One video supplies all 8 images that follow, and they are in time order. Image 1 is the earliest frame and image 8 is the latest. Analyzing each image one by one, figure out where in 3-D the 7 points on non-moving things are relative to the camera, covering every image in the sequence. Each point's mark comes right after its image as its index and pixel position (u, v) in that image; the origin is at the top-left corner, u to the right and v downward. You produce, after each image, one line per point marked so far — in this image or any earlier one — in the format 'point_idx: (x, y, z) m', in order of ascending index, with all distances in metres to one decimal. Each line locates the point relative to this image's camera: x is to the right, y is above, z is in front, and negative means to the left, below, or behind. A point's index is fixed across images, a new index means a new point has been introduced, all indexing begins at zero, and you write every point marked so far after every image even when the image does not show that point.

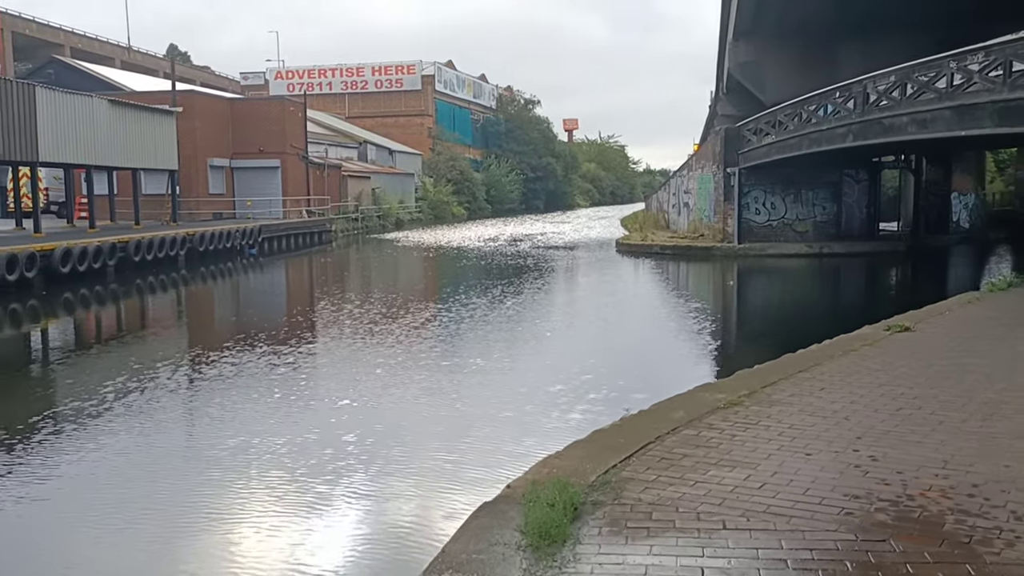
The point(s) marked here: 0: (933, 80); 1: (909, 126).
0: (+7.2, +3.6, +14.2) m
1: (+7.3, +3.0, +15.3) m
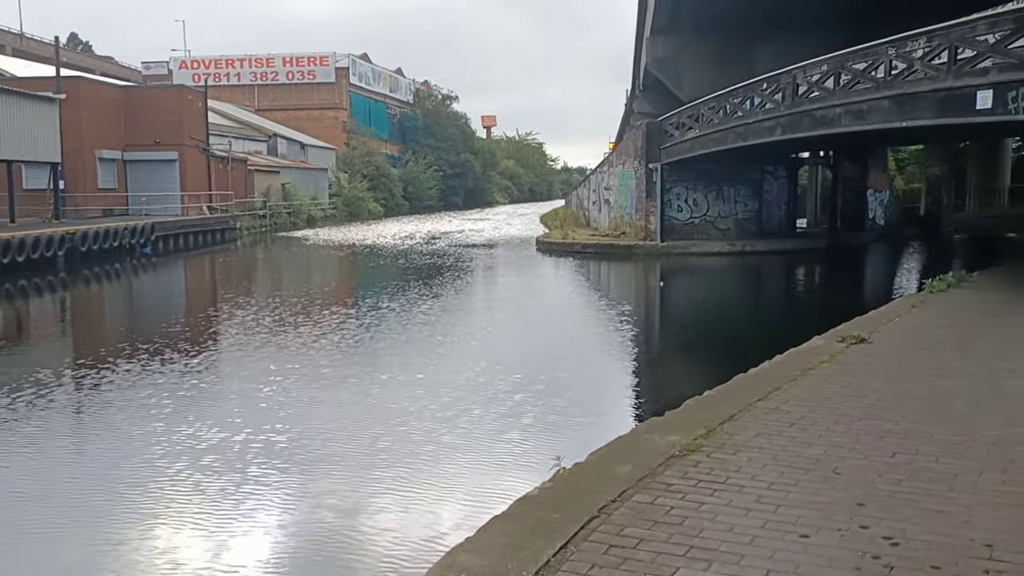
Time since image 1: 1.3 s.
0: (+5.8, +3.6, +13.4) m
1: (+5.7, +3.0, +14.5) m
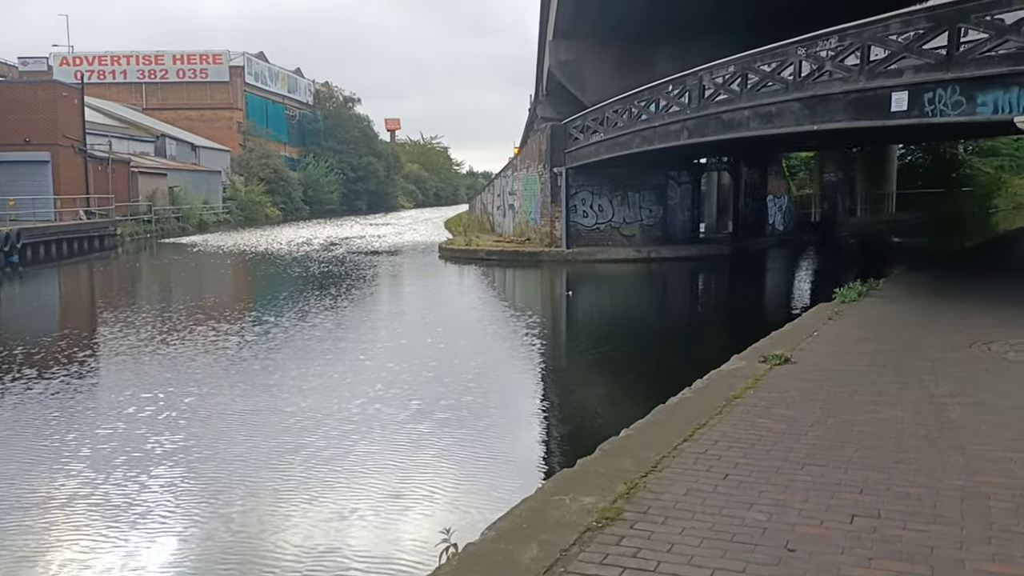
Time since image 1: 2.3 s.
0: (+4.1, +3.4, +13.0) m
1: (+4.0, +2.8, +14.0) m
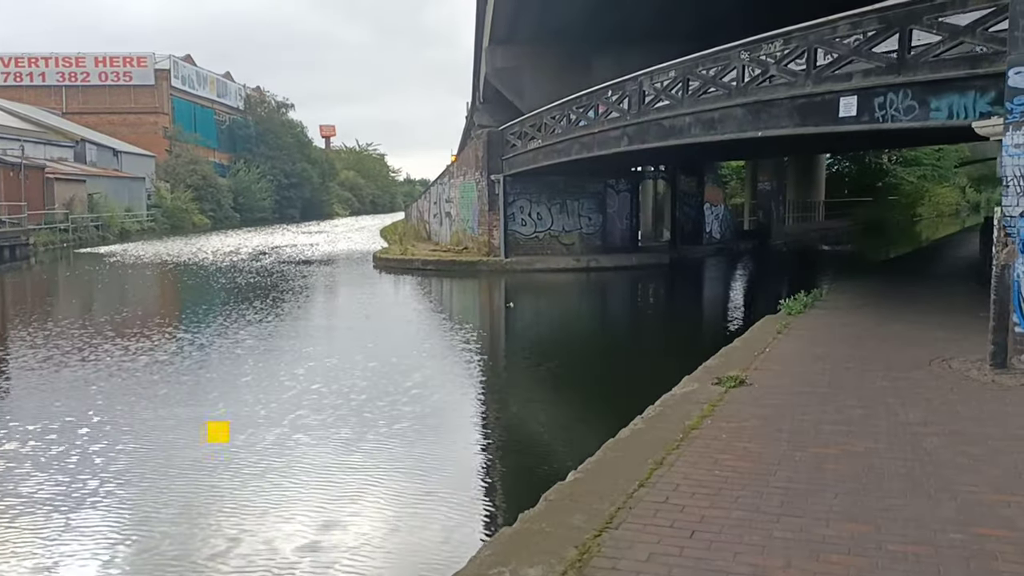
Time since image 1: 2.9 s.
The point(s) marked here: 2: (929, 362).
0: (+3.2, +3.2, +12.5) m
1: (+2.9, +2.6, +13.6) m
2: (+3.9, -0.7, +7.9) m
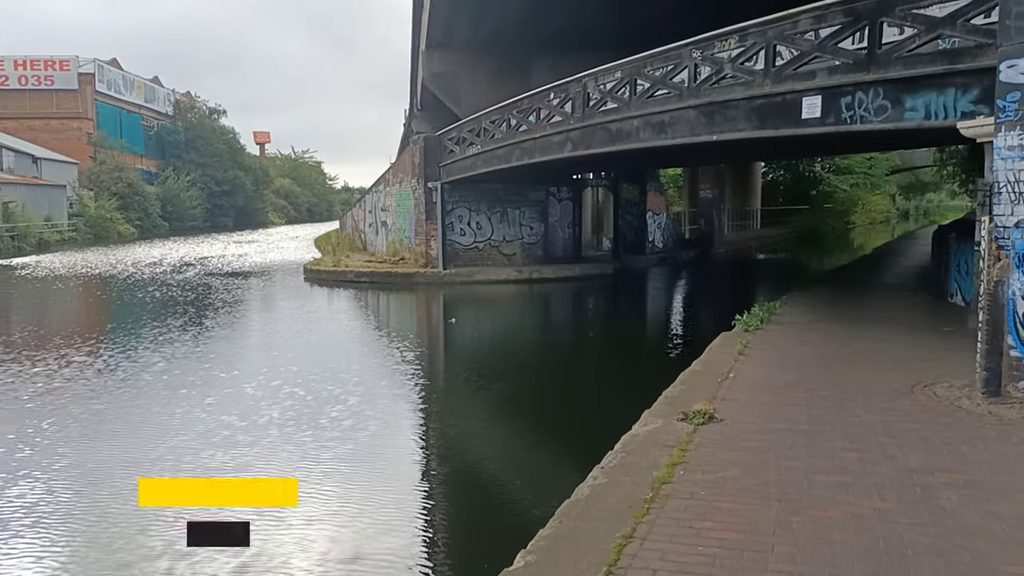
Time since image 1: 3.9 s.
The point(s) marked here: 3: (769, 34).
0: (+2.3, +3.0, +11.8) m
1: (+2.0, +2.4, +12.8) m
2: (+3.4, -0.9, +7.1) m
3: (+2.9, +2.9, +9.5) m
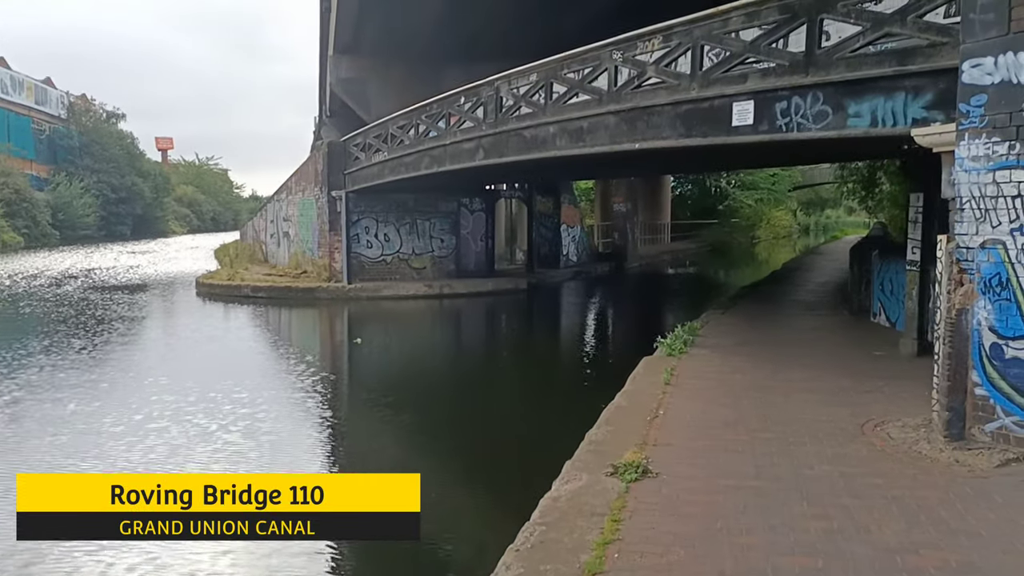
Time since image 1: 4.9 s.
0: (+1.0, +2.8, +10.9) m
1: (+0.6, +2.1, +11.8) m
2: (+2.6, -1.1, +6.3) m
3: (+1.9, +2.6, +8.7) m
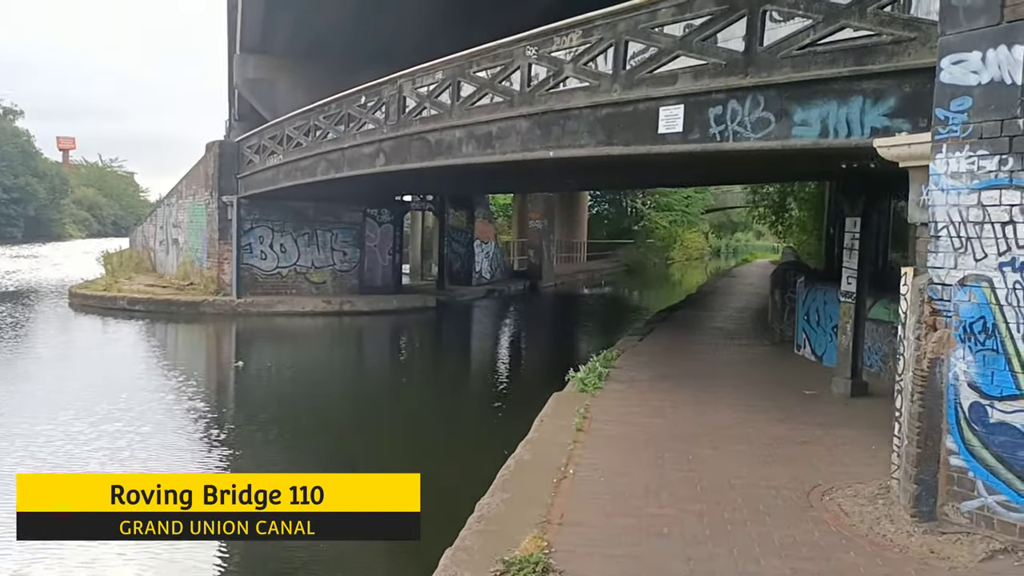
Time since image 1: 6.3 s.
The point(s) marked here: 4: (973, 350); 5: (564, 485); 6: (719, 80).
0: (-0.1, +2.5, +9.7) m
1: (-0.6, +1.8, +10.6) m
2: (+1.8, -1.3, +5.2) m
3: (+1.0, +2.4, +7.6) m
4: (+2.5, -0.3, +4.4) m
5: (+0.4, -1.3, +5.5) m
6: (+1.6, +1.7, +6.6) m
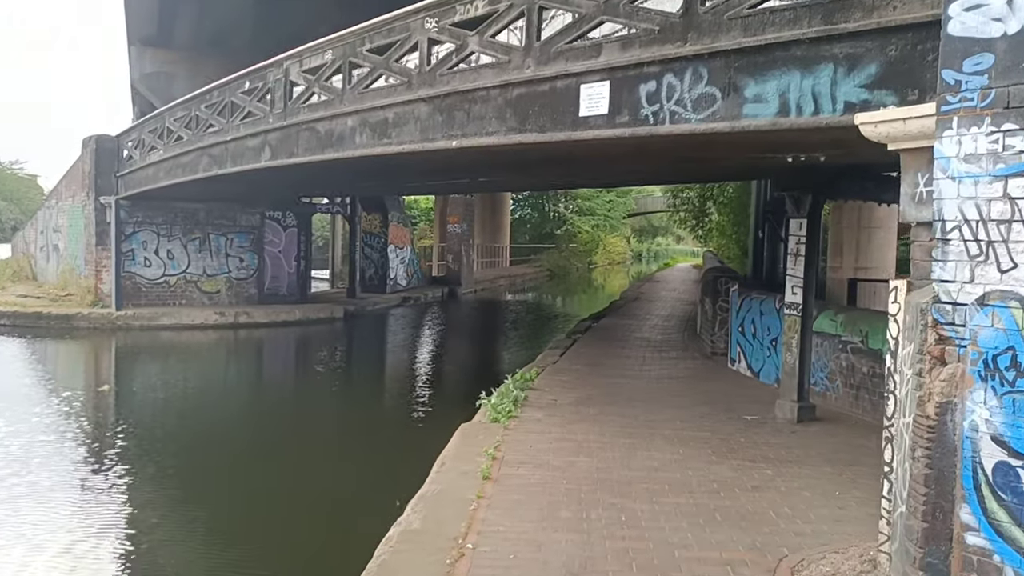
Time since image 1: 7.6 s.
0: (-1.1, +2.3, +8.3) m
1: (-1.7, +1.7, +9.2) m
2: (+1.3, -1.4, +4.0) m
3: (+0.2, +2.3, +6.3) m
4: (+1.9, -0.4, +3.3) m
5: (-0.2, -1.4, +4.2) m
6: (+0.9, +1.6, +5.4) m
